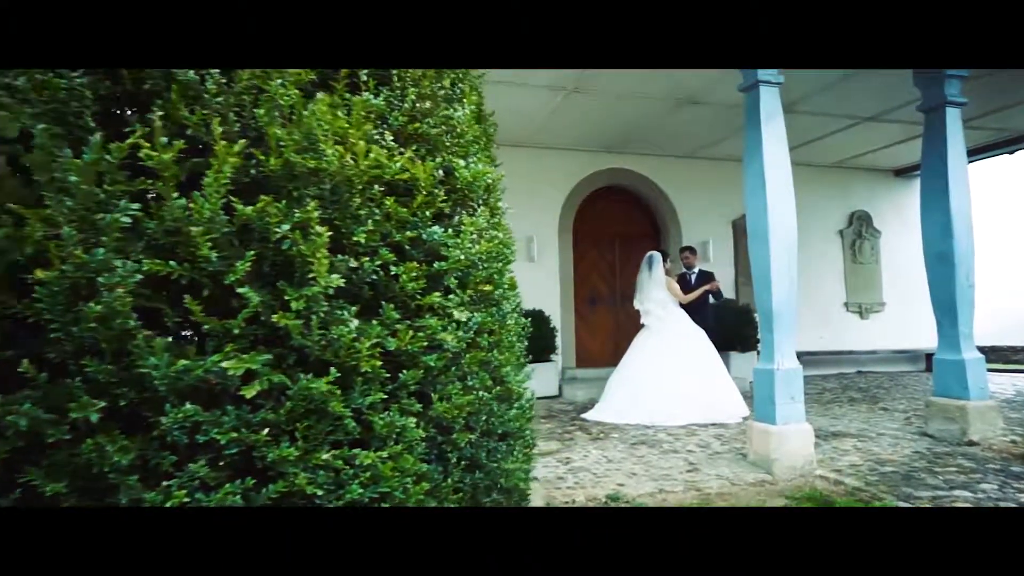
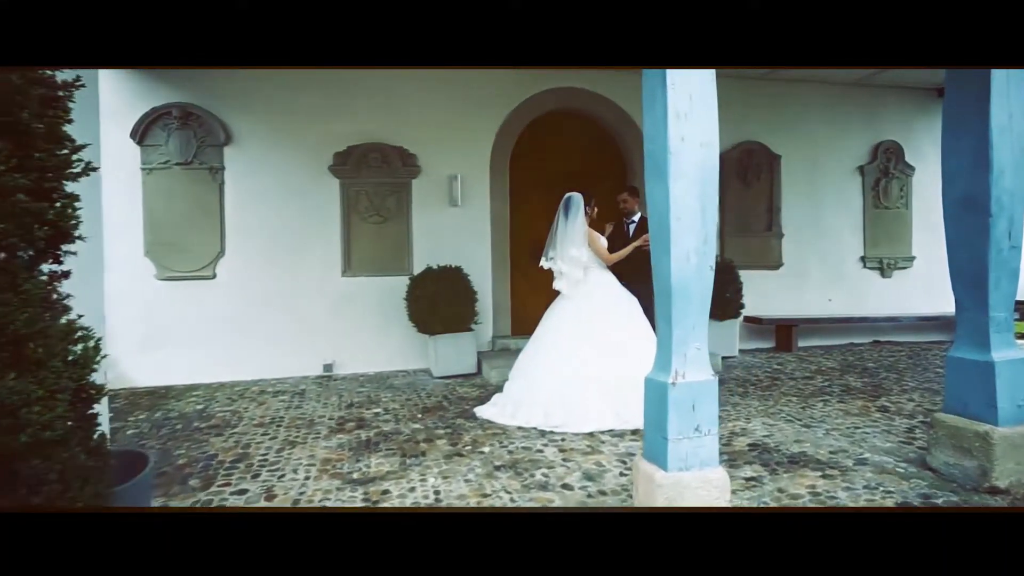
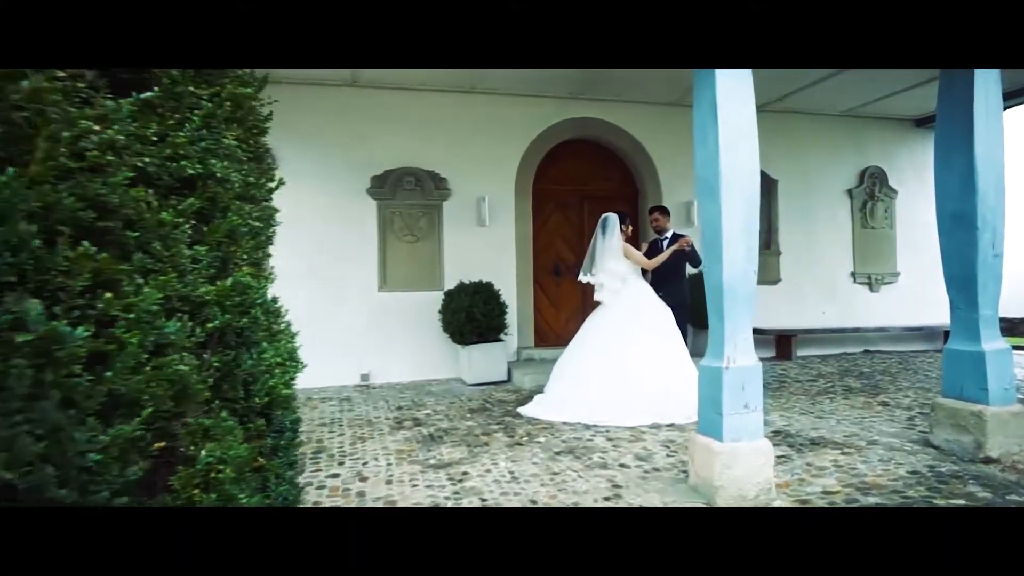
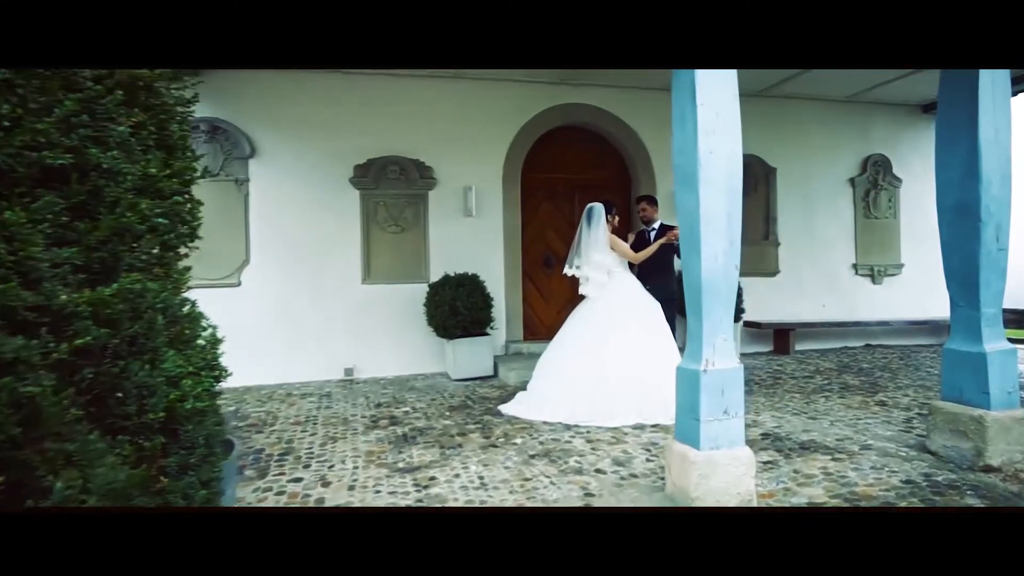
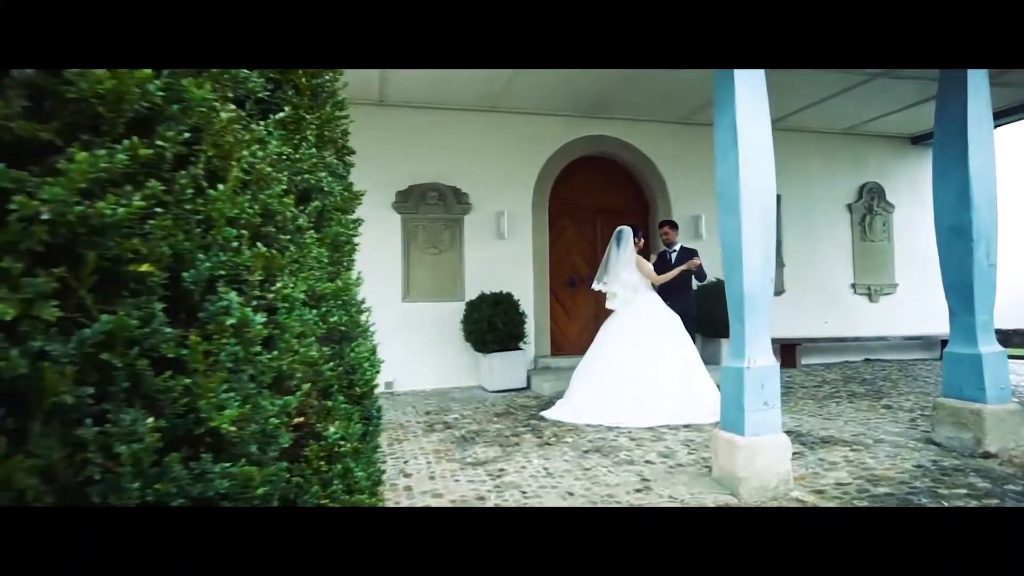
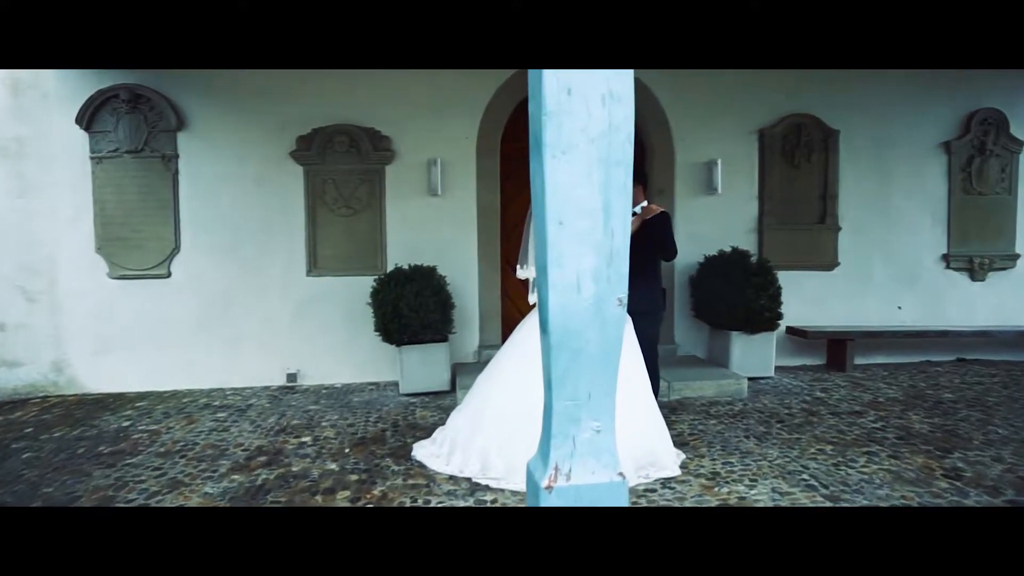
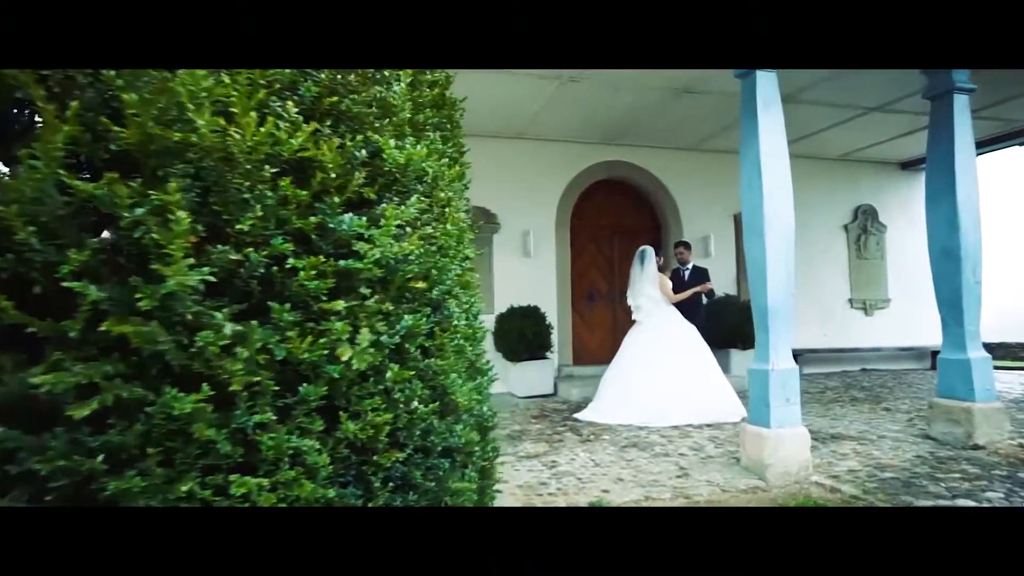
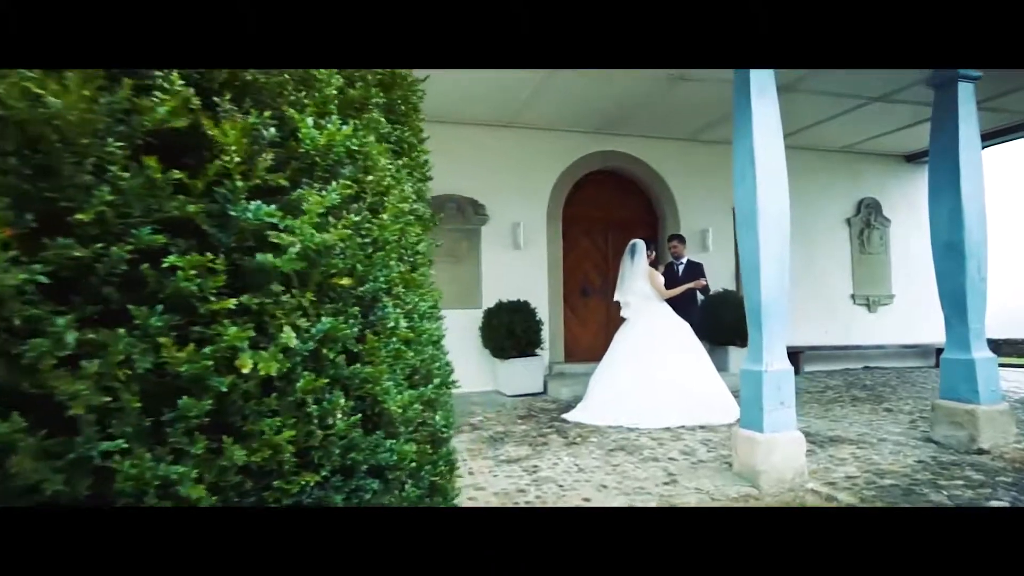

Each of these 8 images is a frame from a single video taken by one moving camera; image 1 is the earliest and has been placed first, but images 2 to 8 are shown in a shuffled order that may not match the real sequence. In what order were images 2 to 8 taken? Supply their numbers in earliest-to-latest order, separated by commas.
7, 8, 5, 3, 4, 2, 6
